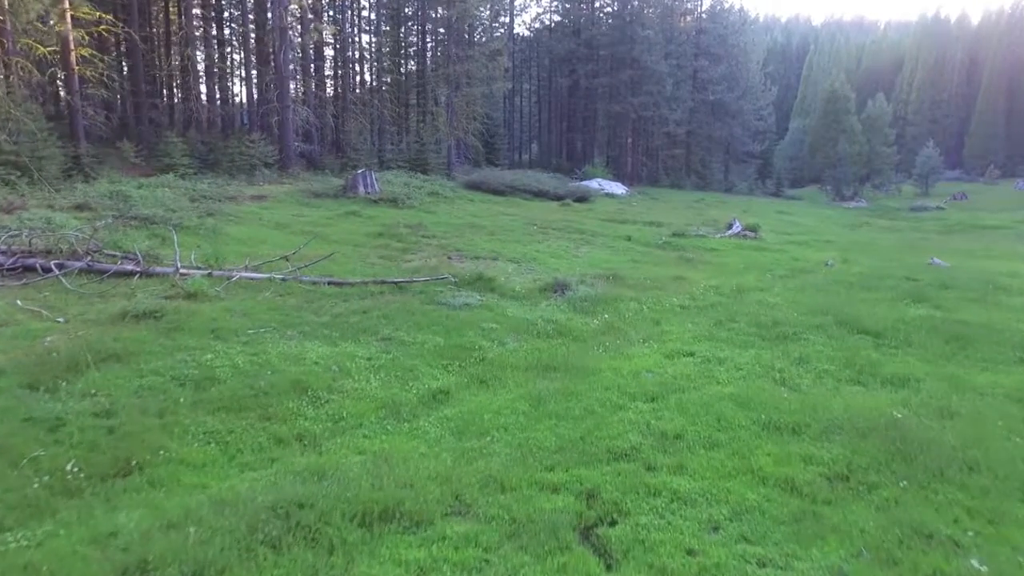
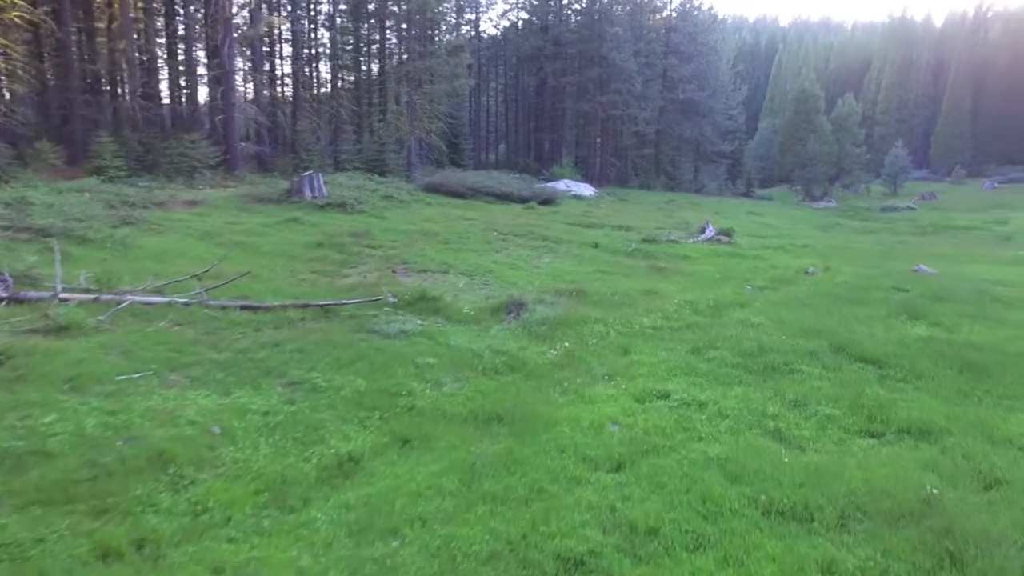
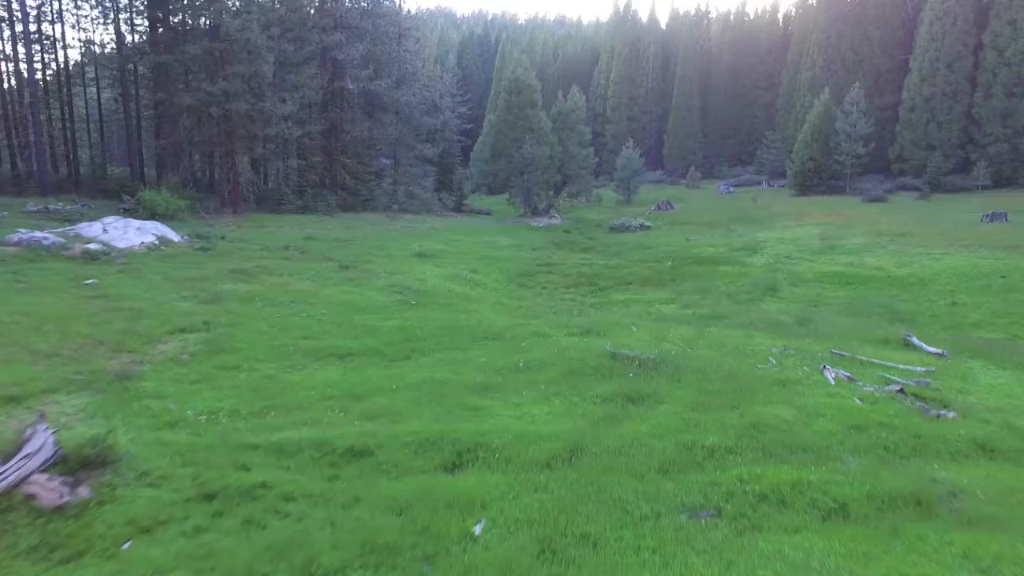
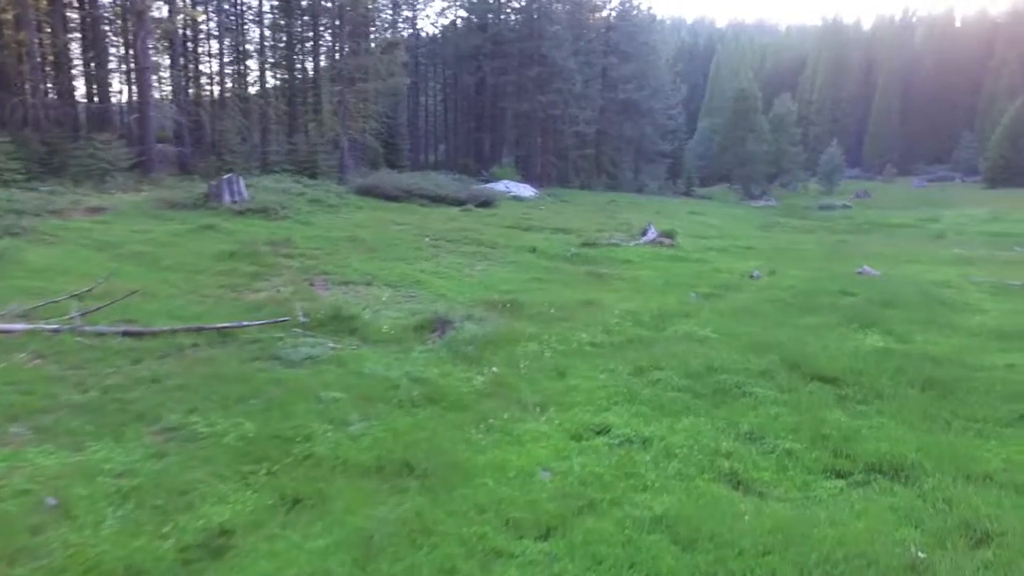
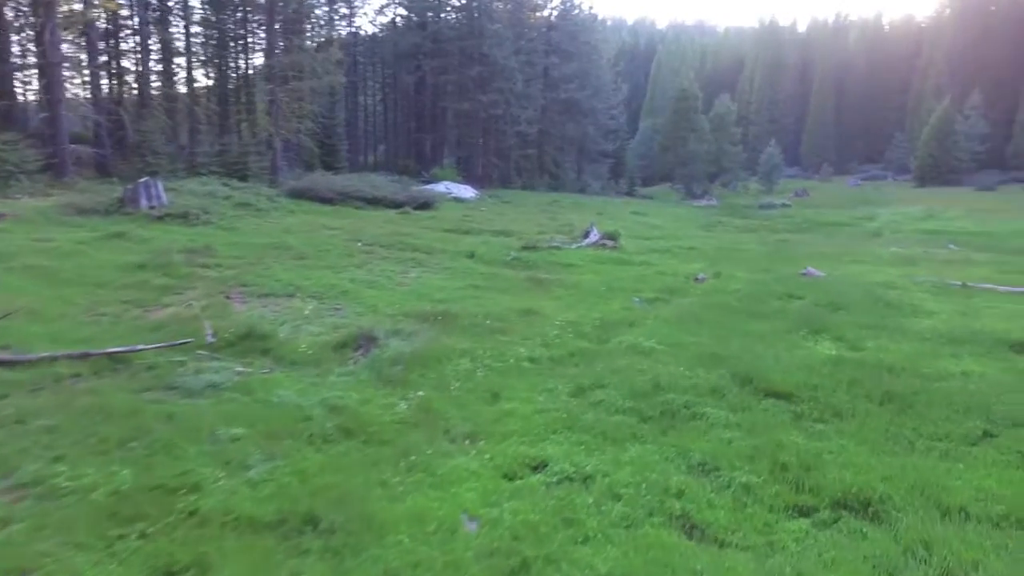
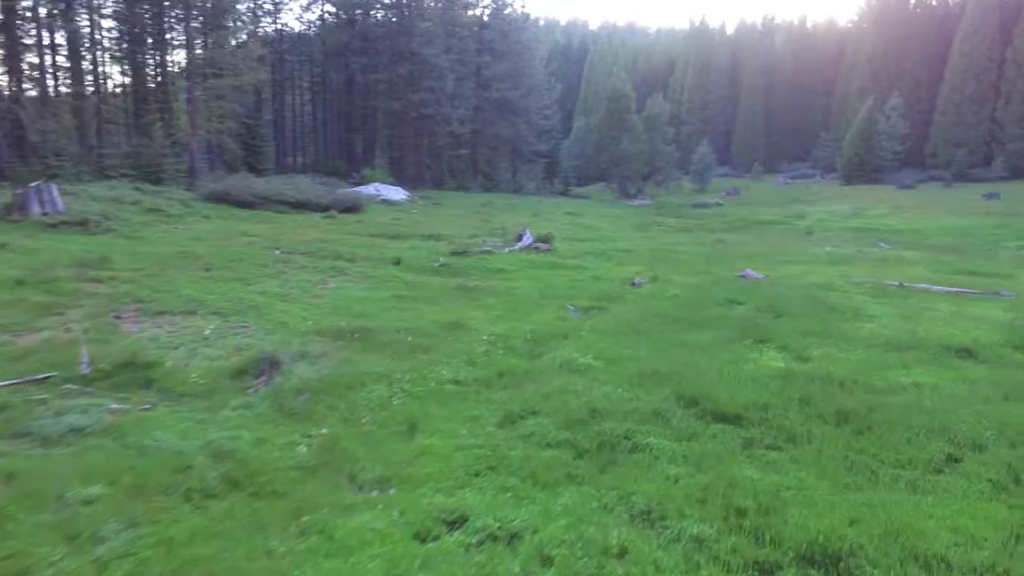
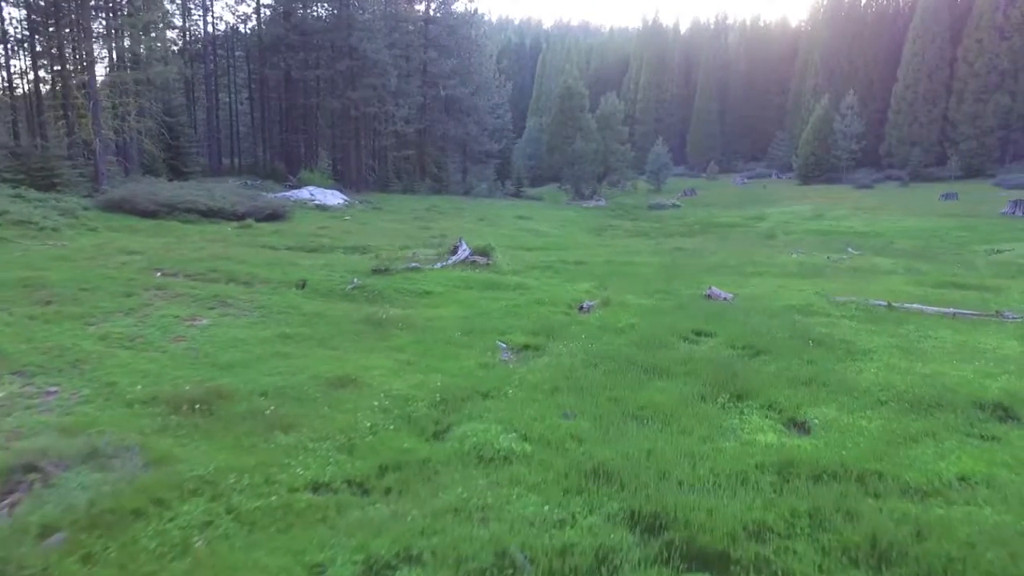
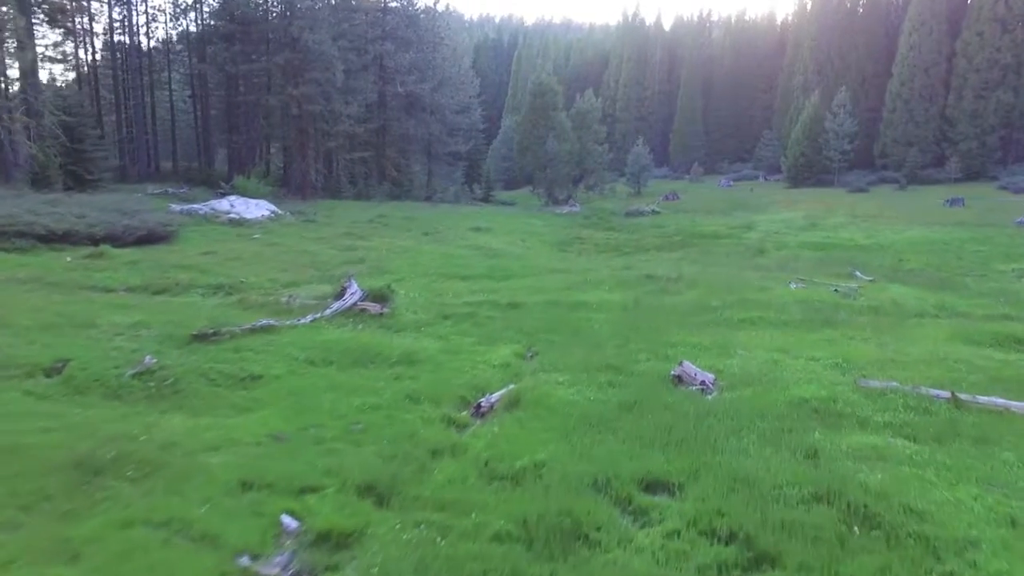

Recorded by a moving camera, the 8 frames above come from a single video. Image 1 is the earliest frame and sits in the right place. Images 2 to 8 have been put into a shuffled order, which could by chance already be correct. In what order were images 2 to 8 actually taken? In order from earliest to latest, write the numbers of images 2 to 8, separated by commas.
2, 4, 5, 6, 7, 8, 3
